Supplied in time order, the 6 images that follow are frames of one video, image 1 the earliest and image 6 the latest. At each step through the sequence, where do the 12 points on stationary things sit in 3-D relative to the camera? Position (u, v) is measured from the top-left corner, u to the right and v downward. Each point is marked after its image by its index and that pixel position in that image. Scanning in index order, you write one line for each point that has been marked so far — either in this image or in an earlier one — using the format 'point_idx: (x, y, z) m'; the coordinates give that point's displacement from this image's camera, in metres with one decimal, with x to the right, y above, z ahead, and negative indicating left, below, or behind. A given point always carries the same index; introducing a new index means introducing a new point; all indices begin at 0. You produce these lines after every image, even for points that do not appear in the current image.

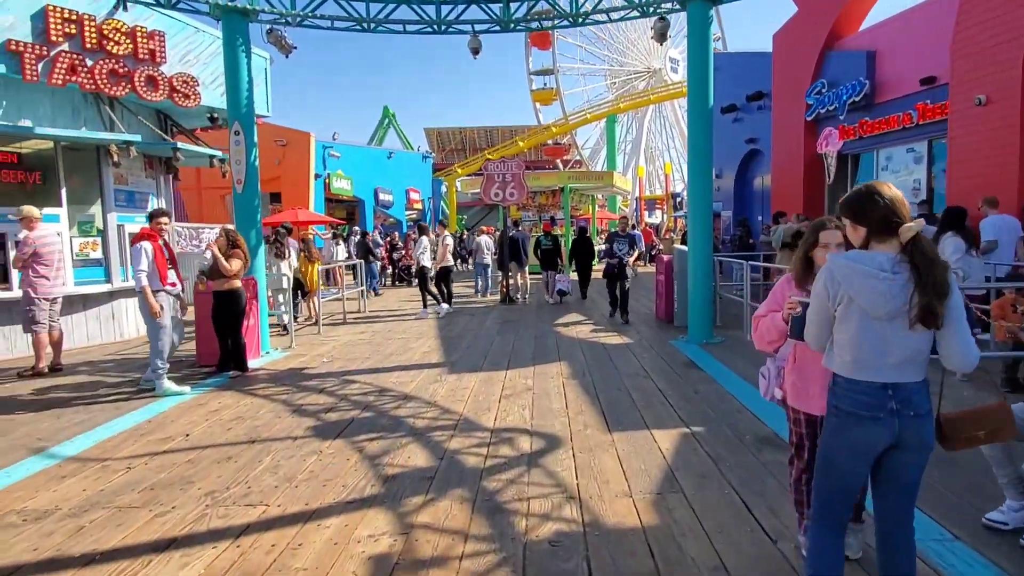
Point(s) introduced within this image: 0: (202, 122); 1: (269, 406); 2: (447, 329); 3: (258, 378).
0: (-5.7, +3.1, +11.1) m
1: (-2.2, -1.0, +5.4) m
2: (-1.0, -0.6, +9.3) m
3: (-2.7, -1.0, +6.4) m
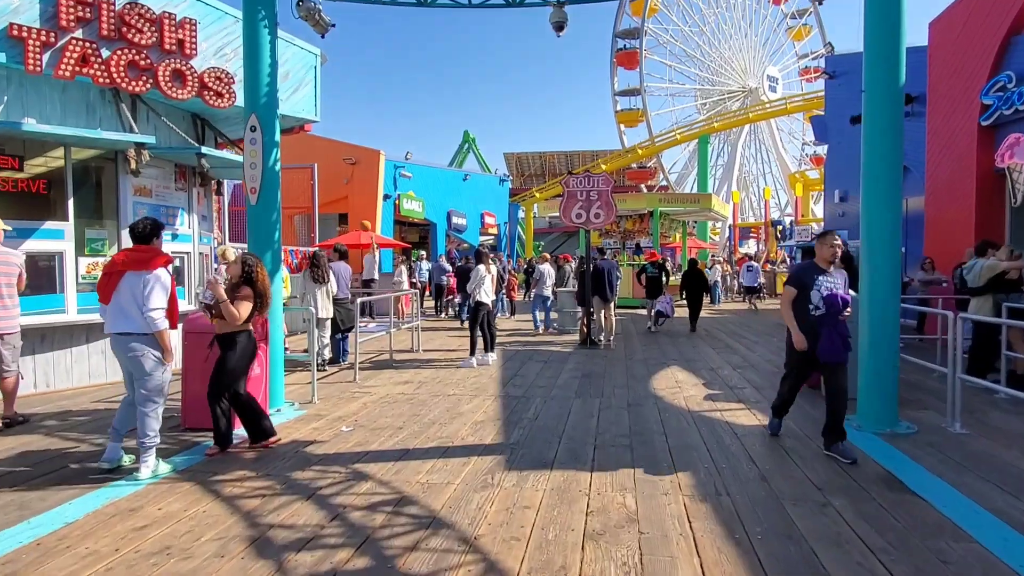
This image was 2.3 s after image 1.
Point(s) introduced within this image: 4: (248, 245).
0: (-4.3, +2.6, +9.8) m
1: (-1.7, -1.4, +3.5) m
2: (0.0, -1.2, +7.3) m
3: (-2.1, -1.3, +4.6) m
4: (-2.7, +0.4, +6.1) m
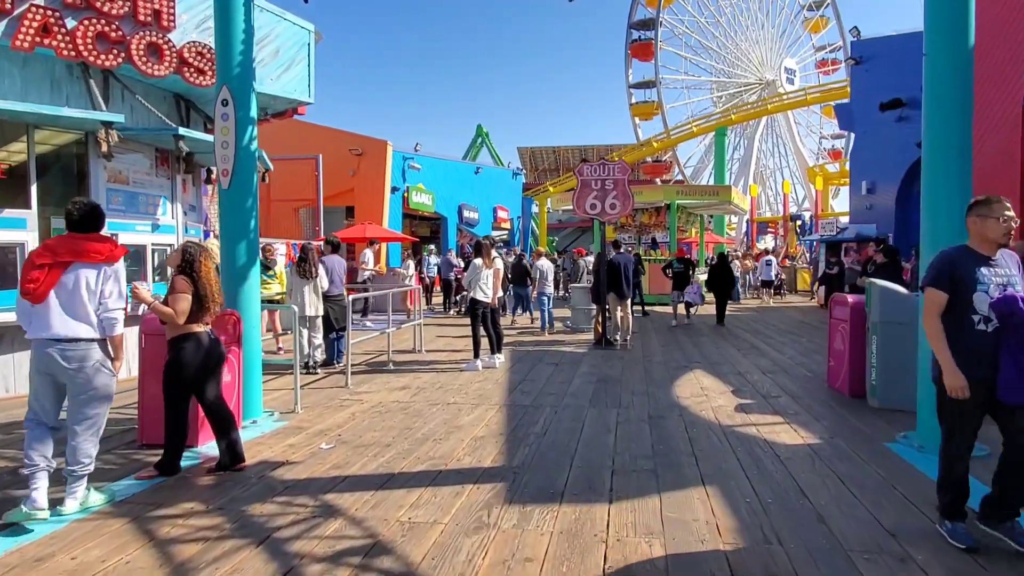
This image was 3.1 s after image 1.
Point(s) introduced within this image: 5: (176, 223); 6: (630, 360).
0: (-4.2, +2.7, +9.1) m
1: (-1.7, -1.3, +2.8) m
2: (+0.1, -1.1, +6.5) m
3: (-2.1, -1.3, +3.9) m
4: (-2.6, +0.5, +5.5) m
5: (-4.8, +0.9, +8.7) m
6: (+1.7, -1.0, +8.5) m
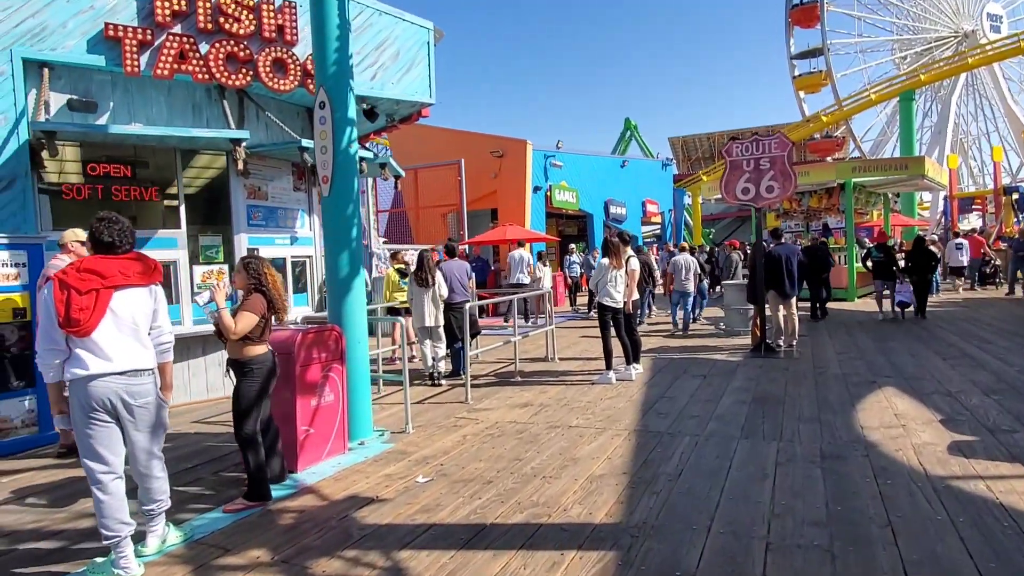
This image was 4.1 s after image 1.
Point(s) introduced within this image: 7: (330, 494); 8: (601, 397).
0: (-2.3, +2.5, +9.1) m
1: (-1.3, -1.4, +2.4) m
2: (+1.3, -1.2, +5.6) m
3: (-1.4, -1.4, +3.5) m
4: (-1.6, +0.4, +5.2) m
5: (-2.9, +0.8, +8.9) m
6: (+3.3, -1.0, +7.1) m
7: (-1.2, -1.4, +4.1) m
8: (+1.0, -1.2, +6.4) m
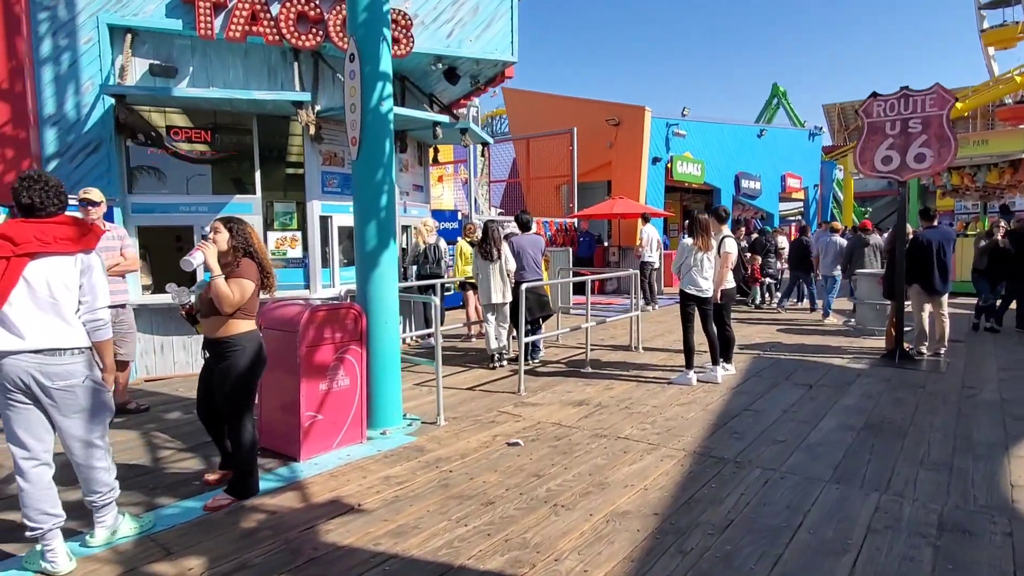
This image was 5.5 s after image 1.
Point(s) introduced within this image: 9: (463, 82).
0: (-1.0, +2.9, +8.6) m
1: (-1.6, -1.4, +2.0) m
2: (+1.7, -1.1, +4.5) m
3: (-1.5, -1.3, +3.2) m
4: (-1.3, +0.6, +4.7) m
5: (-1.7, +1.2, +8.6) m
6: (+3.9, -1.0, +5.6) m
7: (-1.2, -1.2, +3.6) m
8: (+1.5, -1.0, +5.5) m
9: (-0.7, +2.9, +8.5) m
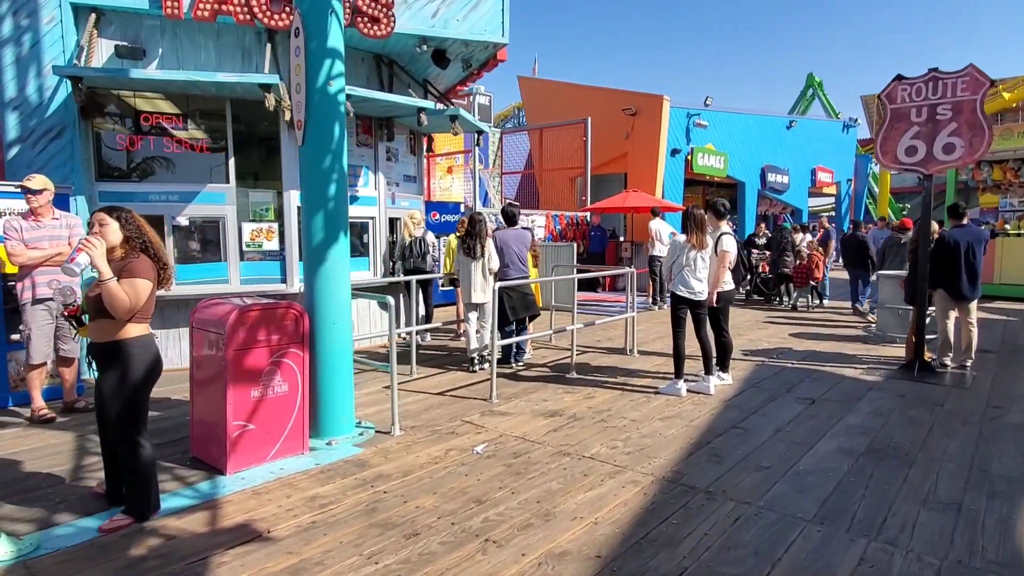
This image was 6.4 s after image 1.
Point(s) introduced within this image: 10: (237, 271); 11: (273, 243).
0: (-1.0, +3.0, +8.2) m
1: (-2.1, -1.4, +1.7) m
2: (+1.3, -1.1, +4.0) m
3: (-1.8, -1.2, +2.8) m
4: (-1.5, +0.6, +4.4) m
5: (-1.8, +1.3, +8.2) m
6: (+3.7, -1.0, +5.0) m
7: (-1.5, -1.2, +3.3) m
8: (+1.2, -1.0, +5.0) m
9: (-0.8, +3.0, +8.0) m
10: (-3.2, +0.2, +7.0) m
11: (-2.9, +0.5, +7.2) m
